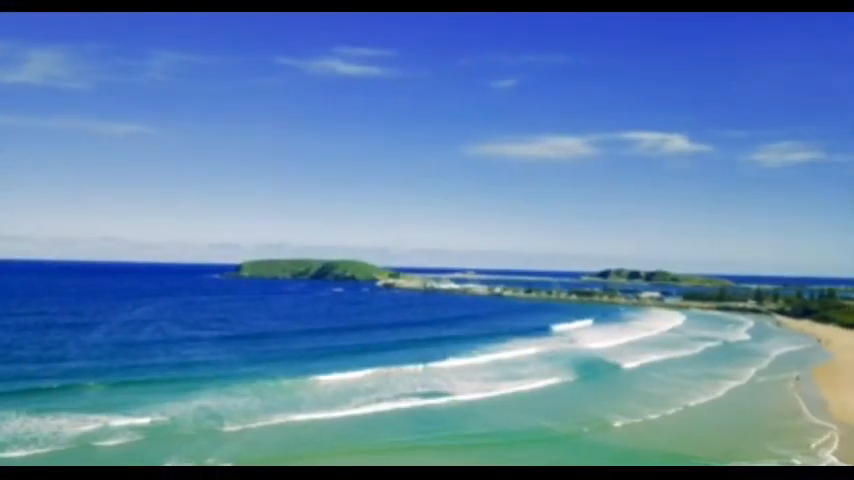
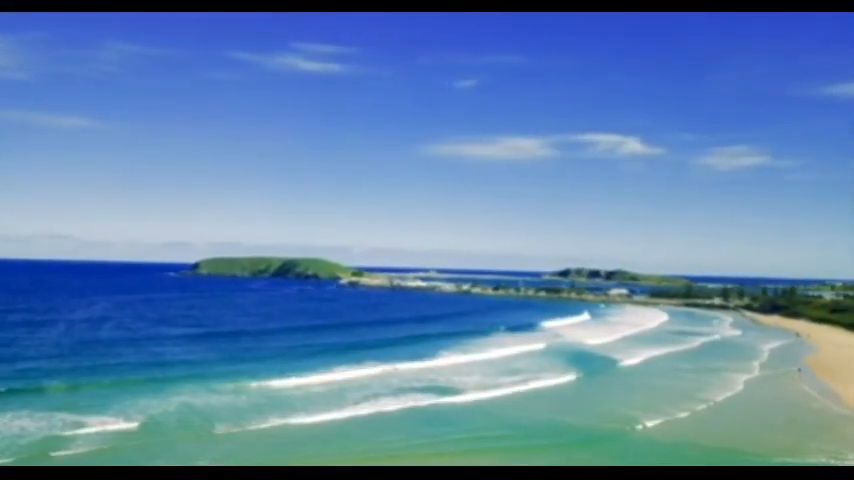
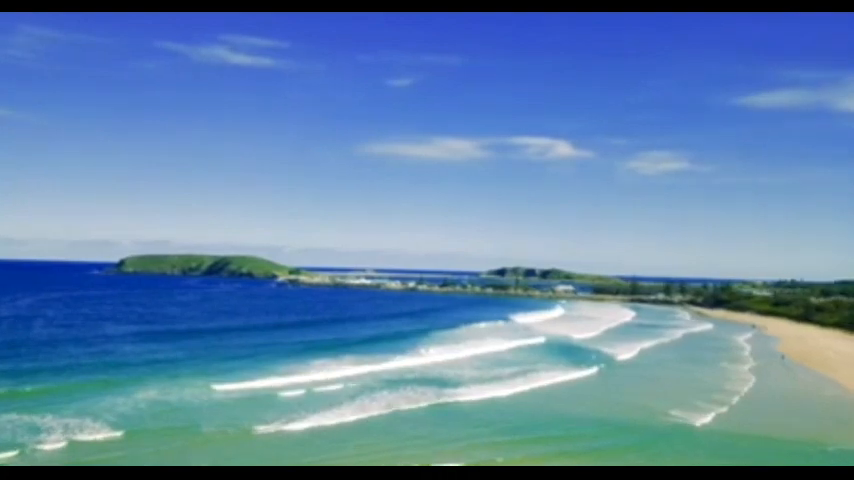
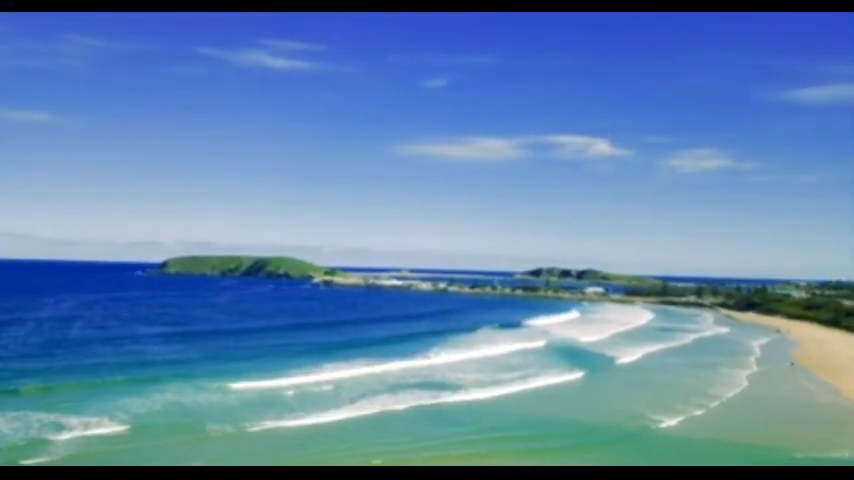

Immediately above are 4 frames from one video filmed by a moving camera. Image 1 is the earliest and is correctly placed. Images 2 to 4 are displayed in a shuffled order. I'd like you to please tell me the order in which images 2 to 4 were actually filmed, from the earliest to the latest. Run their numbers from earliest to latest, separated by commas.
2, 4, 3
